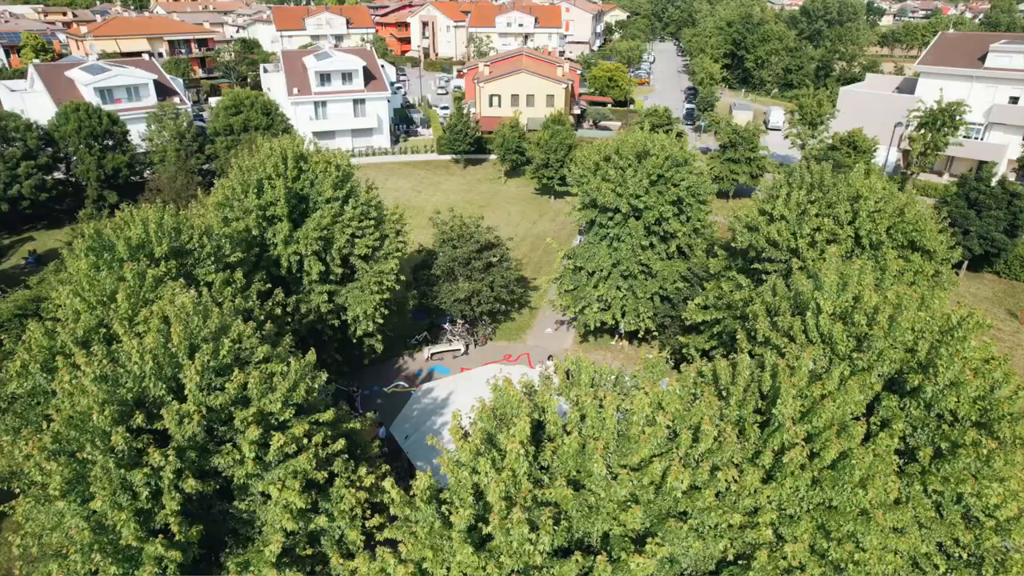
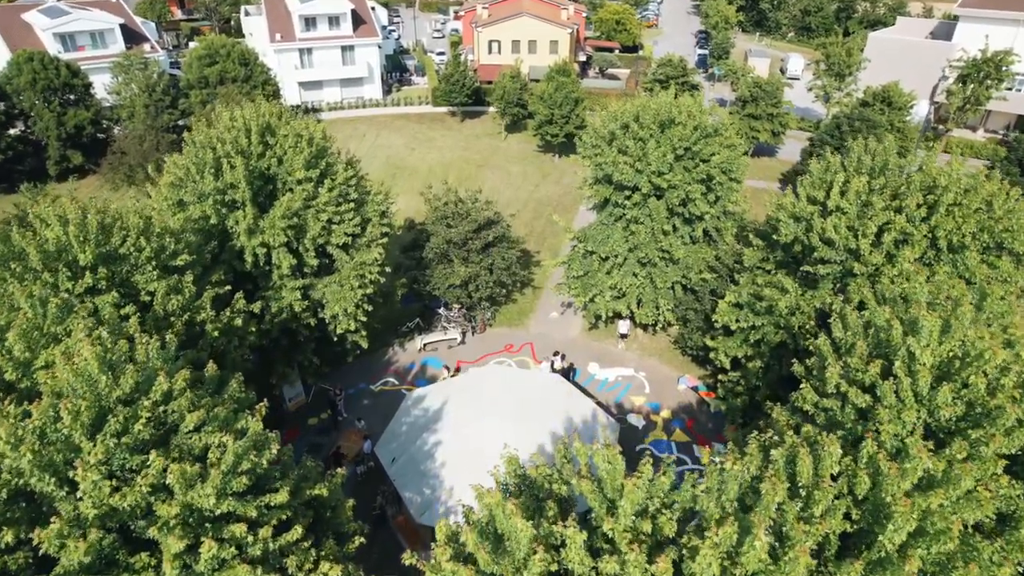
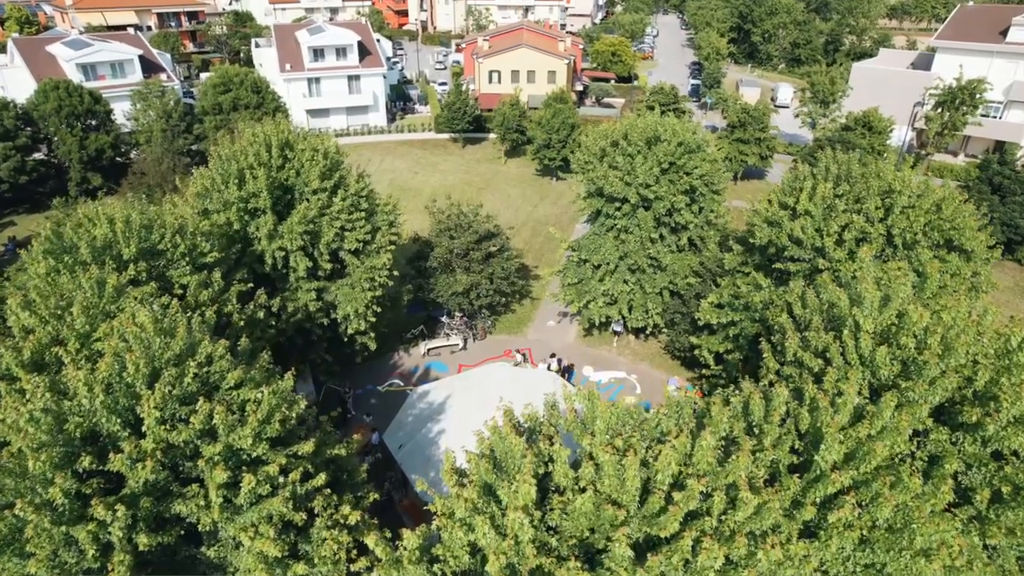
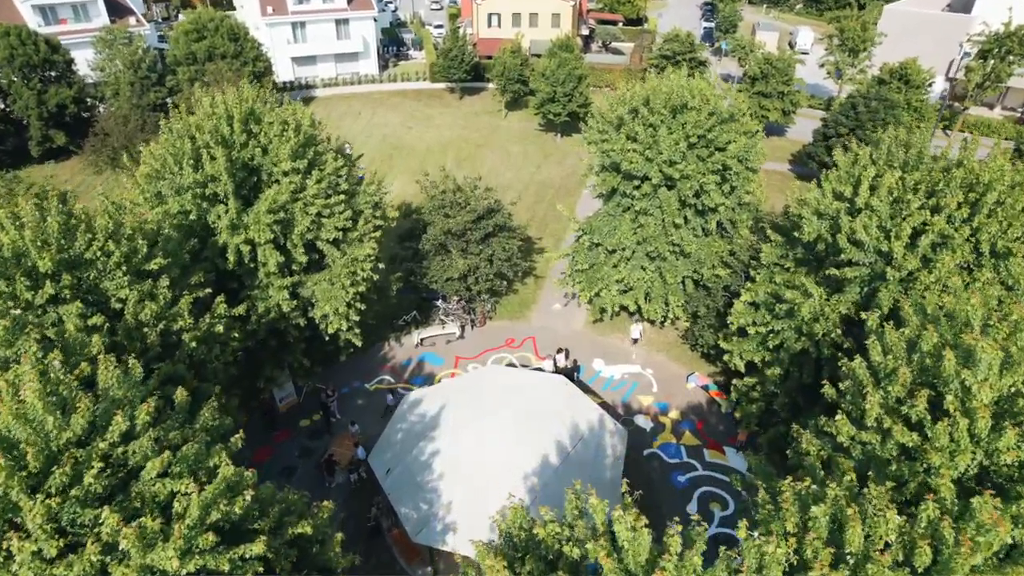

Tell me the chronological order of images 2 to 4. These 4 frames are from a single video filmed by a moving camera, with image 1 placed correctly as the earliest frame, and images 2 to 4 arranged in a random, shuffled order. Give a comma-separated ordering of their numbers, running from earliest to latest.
3, 2, 4
